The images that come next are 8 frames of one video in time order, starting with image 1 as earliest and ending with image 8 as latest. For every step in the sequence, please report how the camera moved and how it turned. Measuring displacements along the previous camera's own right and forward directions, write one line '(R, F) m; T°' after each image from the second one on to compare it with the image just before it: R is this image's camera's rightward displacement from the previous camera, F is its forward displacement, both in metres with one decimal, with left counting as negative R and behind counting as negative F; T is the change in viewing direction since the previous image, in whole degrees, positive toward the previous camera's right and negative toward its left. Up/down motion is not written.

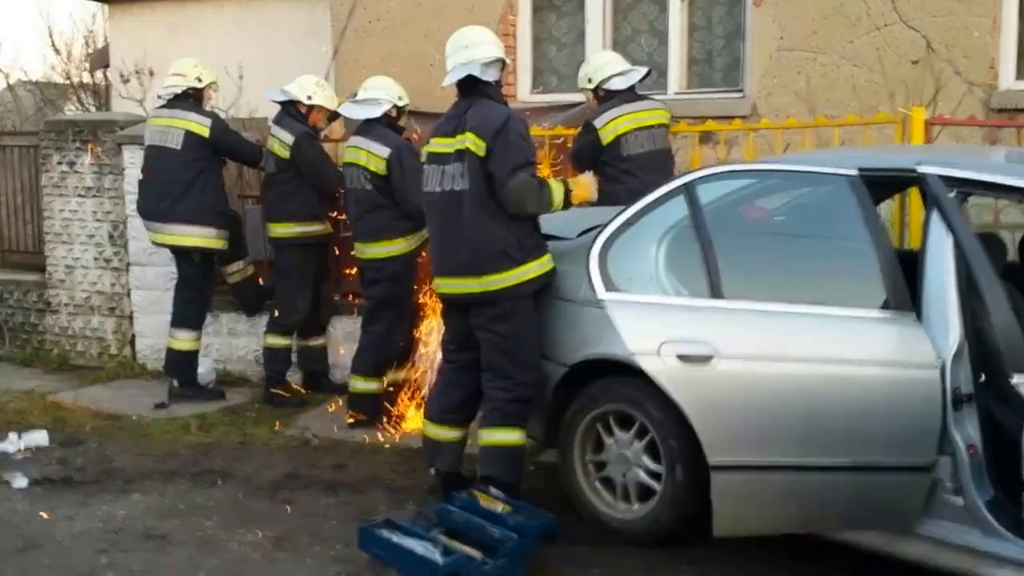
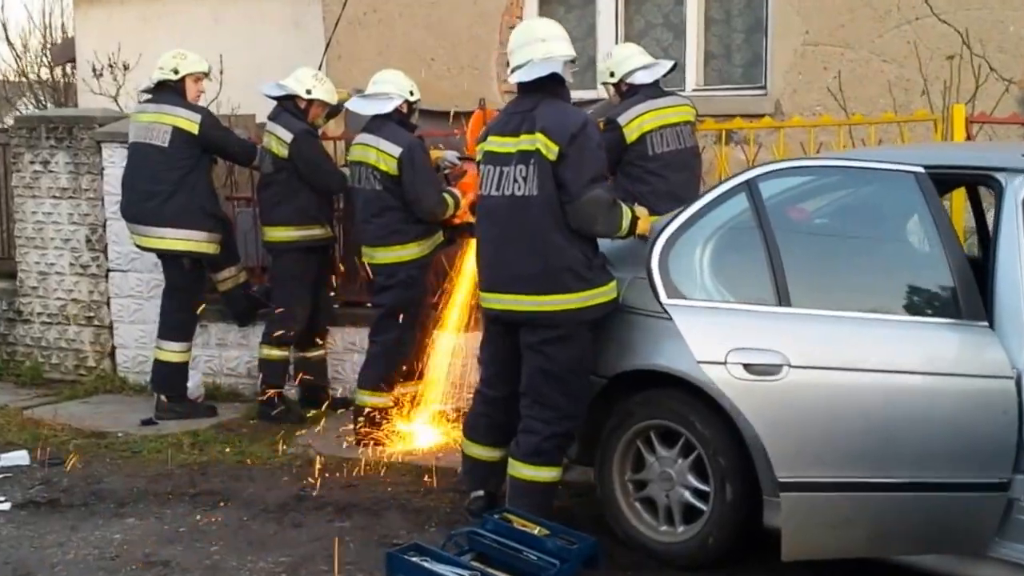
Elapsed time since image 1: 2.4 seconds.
(-0.3, +0.4) m; +2°
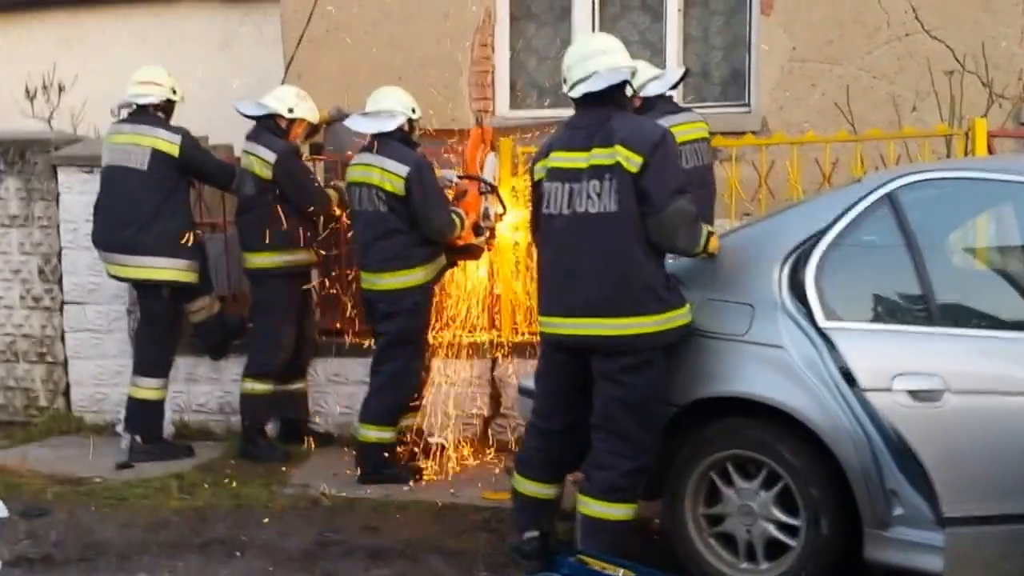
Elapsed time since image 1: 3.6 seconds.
(-0.6, +0.3) m; +6°
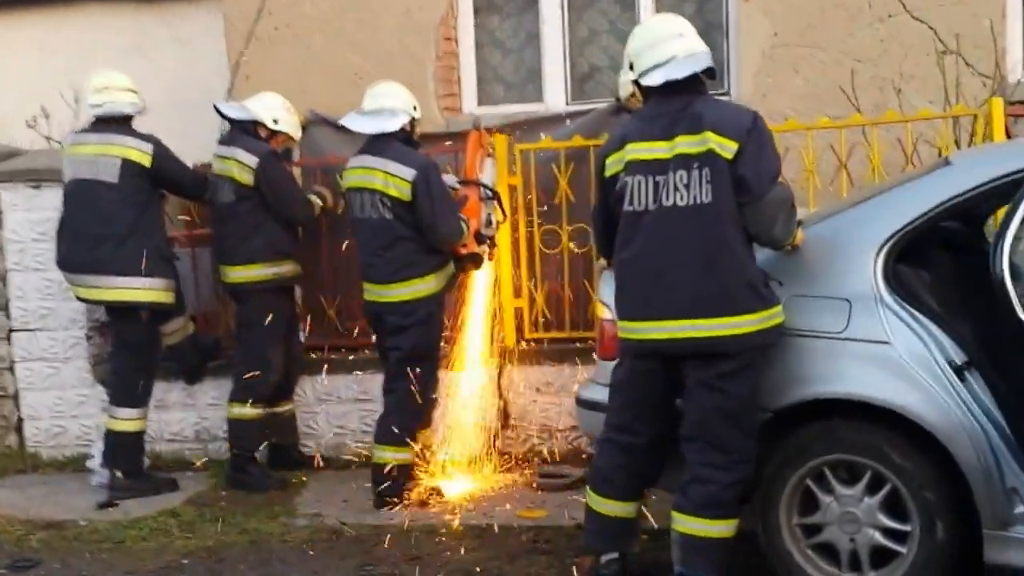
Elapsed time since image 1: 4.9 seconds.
(-0.6, +0.3) m; +6°
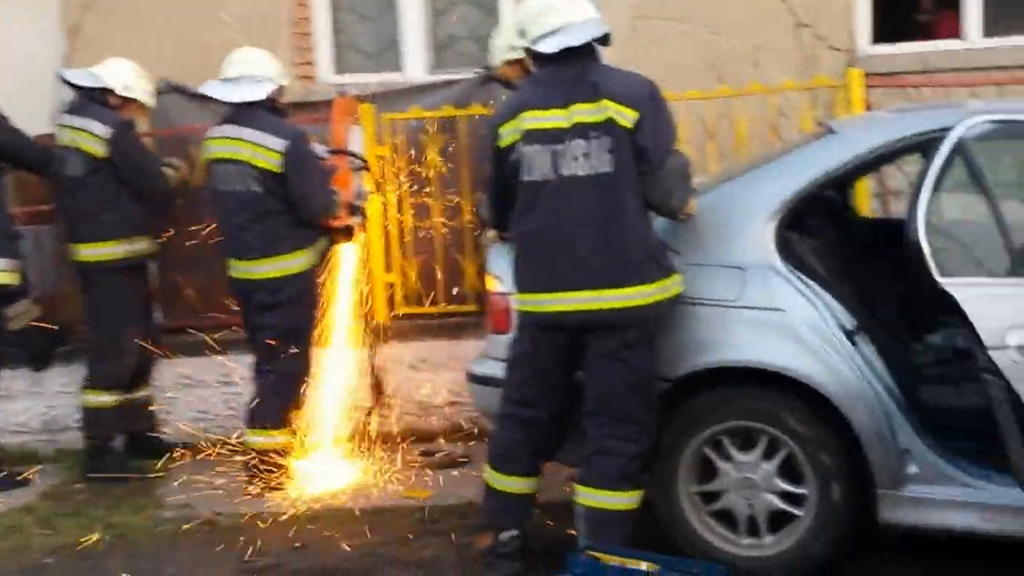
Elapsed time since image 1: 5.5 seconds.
(-0.2, +0.1) m; +8°
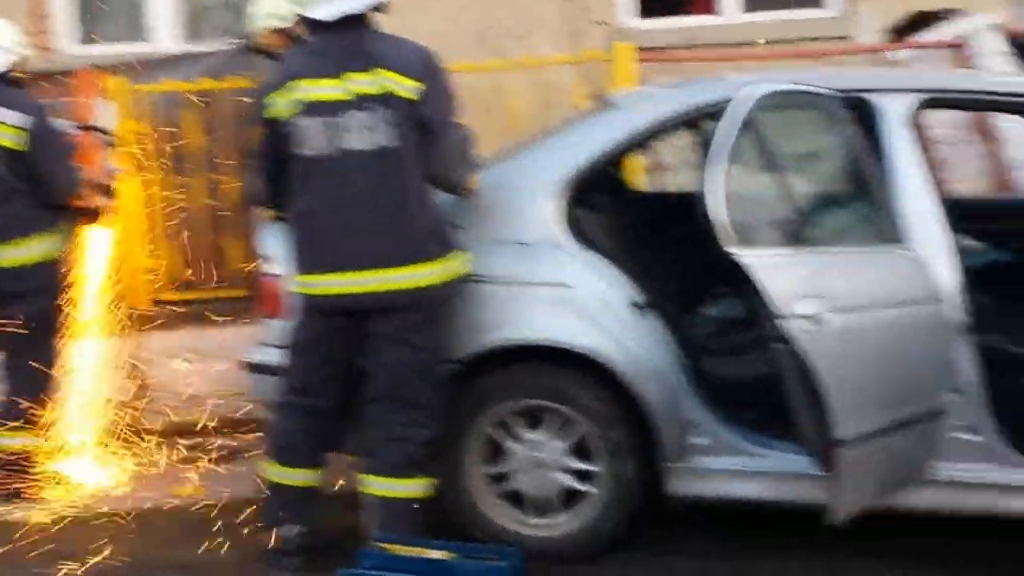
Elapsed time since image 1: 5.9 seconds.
(-0.1, +0.2) m; +11°
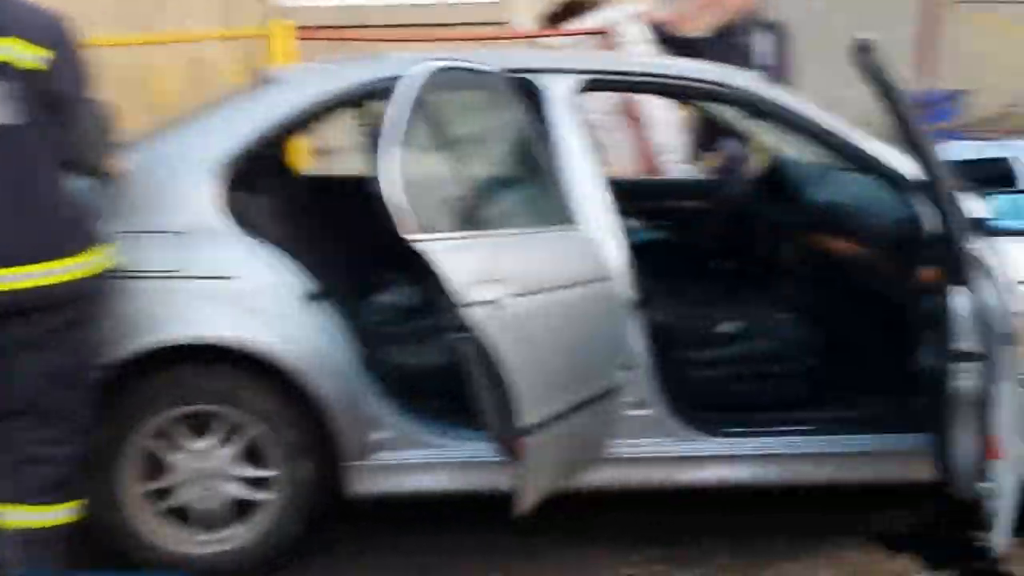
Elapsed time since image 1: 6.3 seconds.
(0.0, +0.2) m; +16°
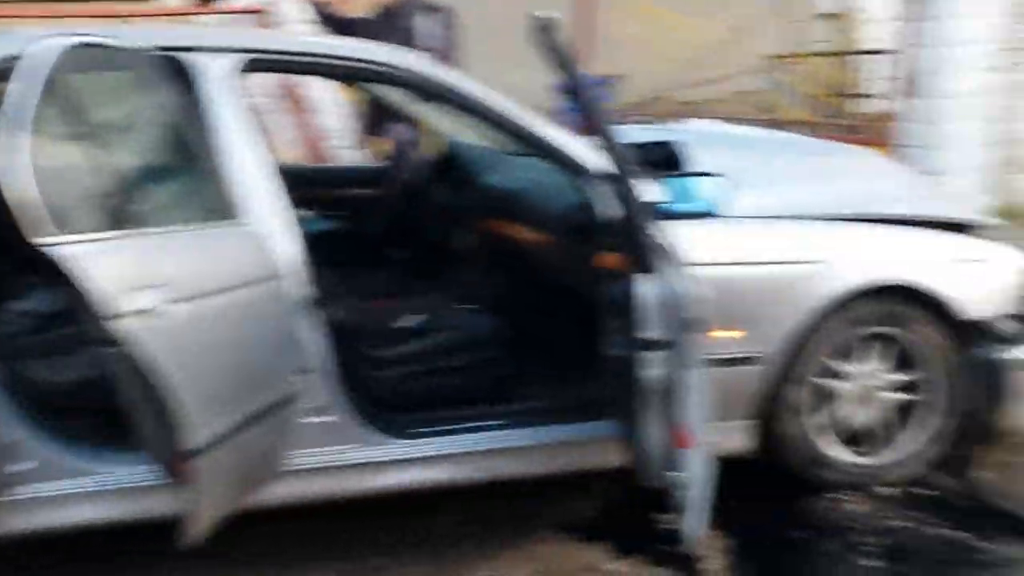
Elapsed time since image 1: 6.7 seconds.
(0.0, +0.2) m; +15°
